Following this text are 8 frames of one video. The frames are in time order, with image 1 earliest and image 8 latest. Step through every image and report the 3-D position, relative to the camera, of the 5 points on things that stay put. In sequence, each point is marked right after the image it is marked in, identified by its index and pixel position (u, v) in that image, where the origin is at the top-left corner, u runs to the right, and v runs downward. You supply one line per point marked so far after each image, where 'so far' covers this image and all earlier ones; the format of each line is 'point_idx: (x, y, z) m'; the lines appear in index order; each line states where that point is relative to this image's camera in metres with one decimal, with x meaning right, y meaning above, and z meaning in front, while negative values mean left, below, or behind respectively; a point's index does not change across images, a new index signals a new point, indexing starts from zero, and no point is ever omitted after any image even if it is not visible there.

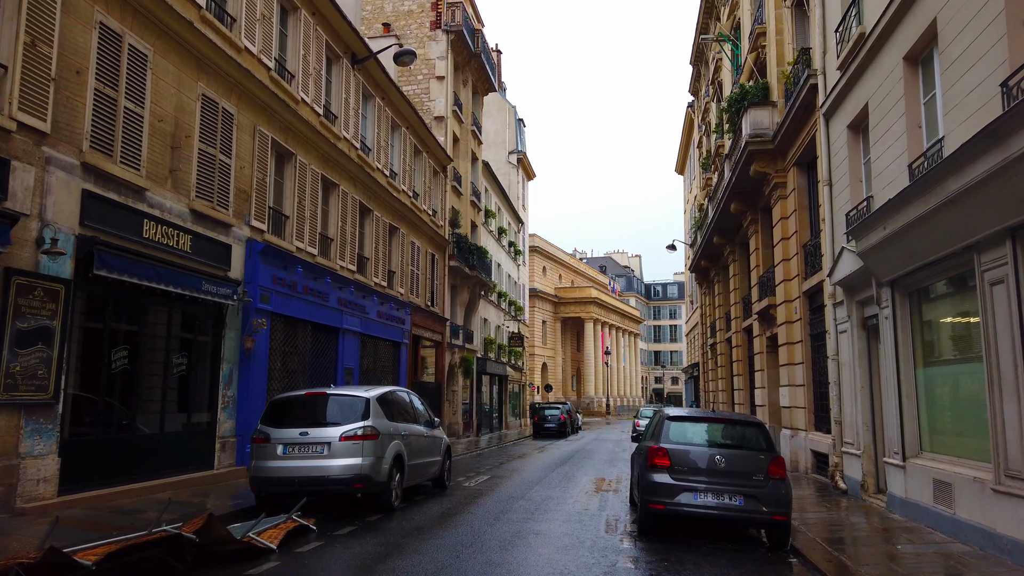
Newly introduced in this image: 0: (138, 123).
0: (-5.7, +2.5, +11.2) m
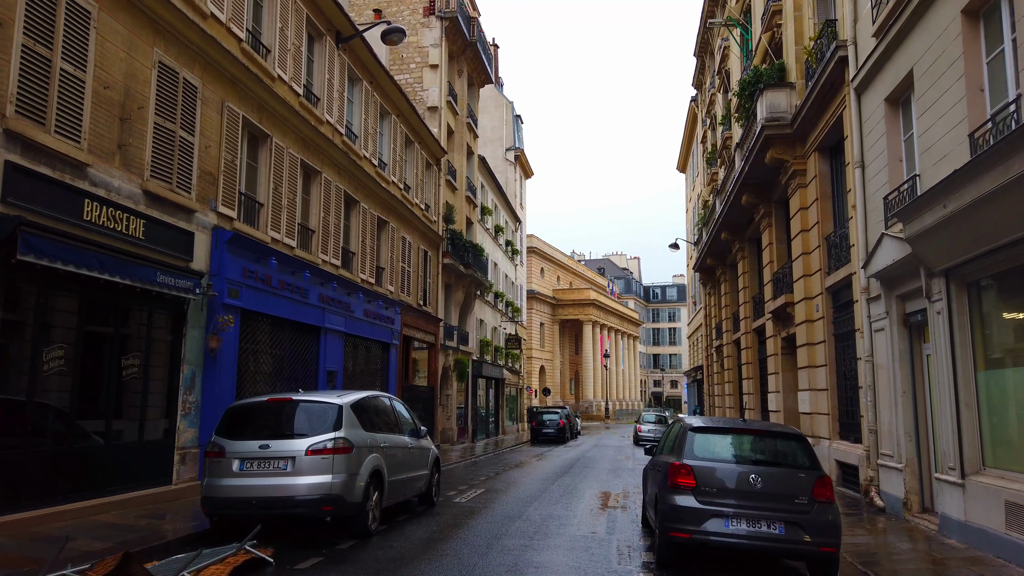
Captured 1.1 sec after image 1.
0: (-5.8, +2.7, +9.8) m
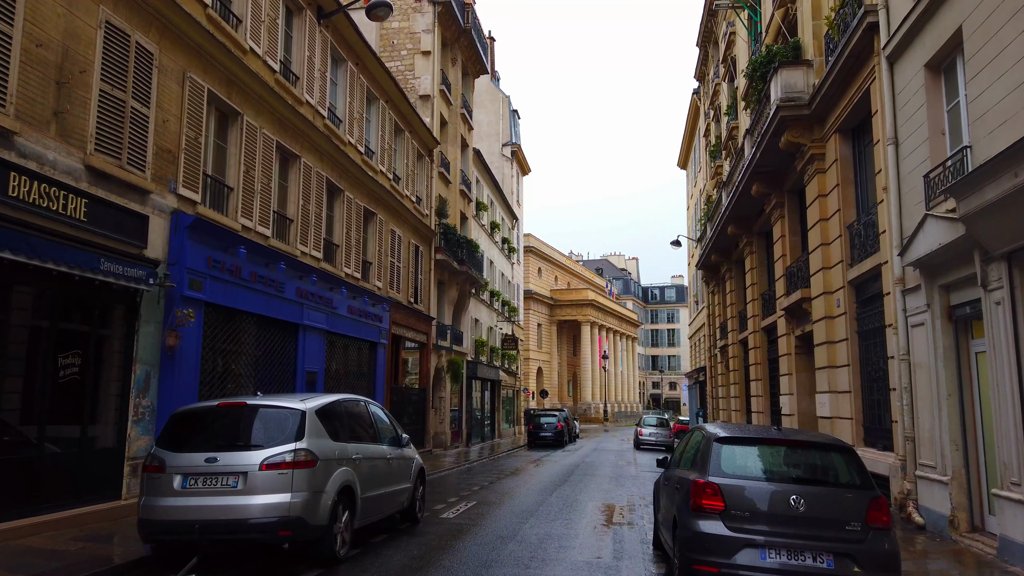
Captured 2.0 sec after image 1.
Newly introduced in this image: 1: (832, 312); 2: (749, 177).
0: (-5.9, +2.8, +8.5) m
1: (+6.6, -0.5, +15.2) m
2: (+6.3, +3.0, +19.5) m
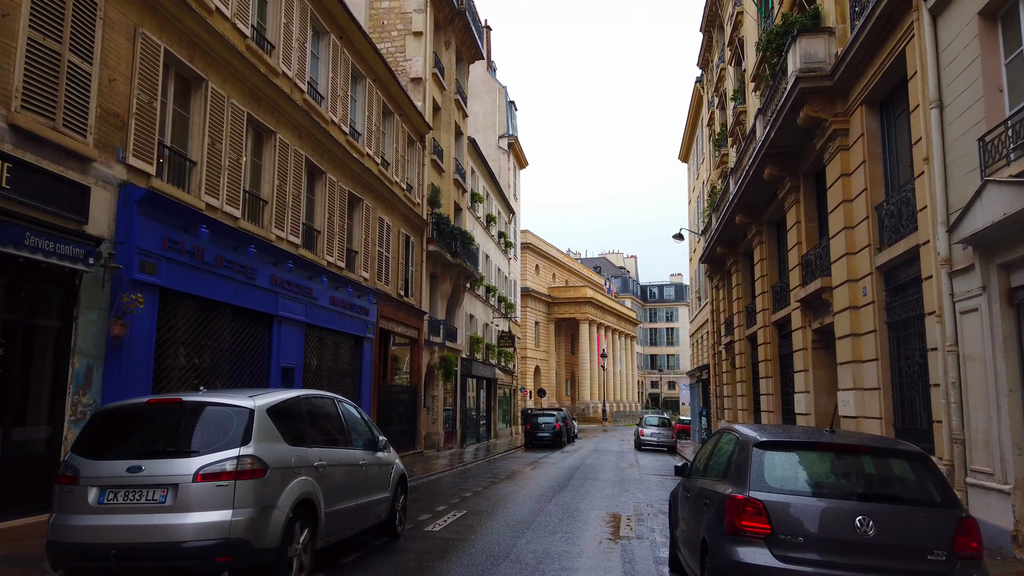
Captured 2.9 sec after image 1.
0: (-5.9, +3.0, +7.1) m
1: (+6.5, -0.3, +13.9) m
2: (+6.2, +3.2, +18.2) m
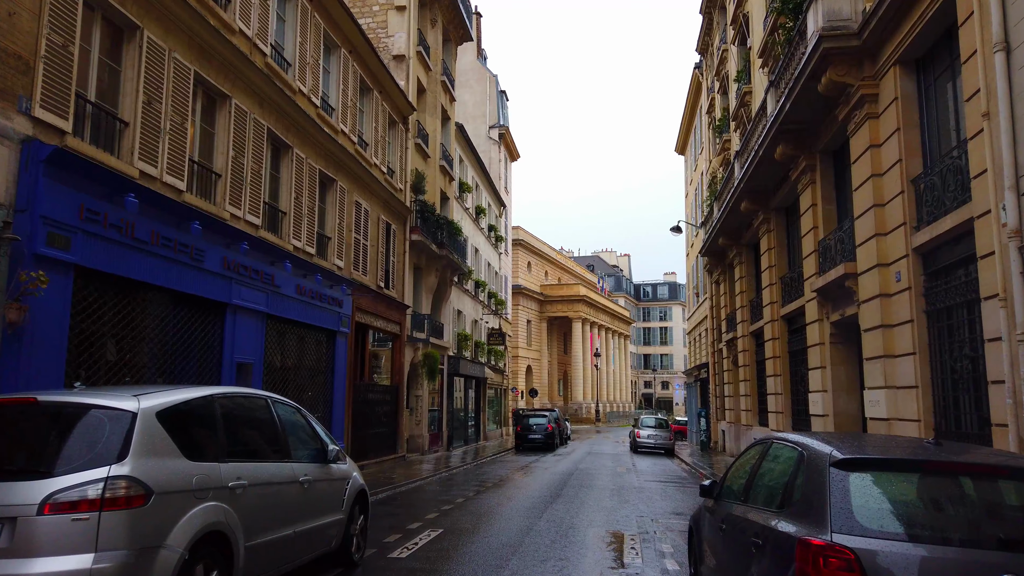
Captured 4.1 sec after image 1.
0: (-6.1, +3.3, +5.4) m
1: (+6.3, 0.0, +12.3) m
2: (+5.9, +3.5, +16.6) m
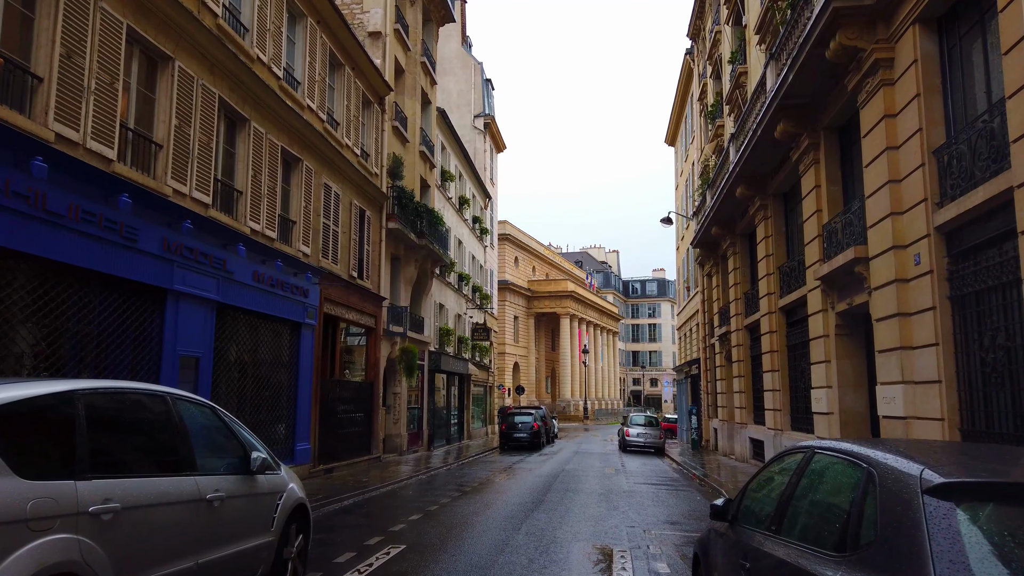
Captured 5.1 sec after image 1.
0: (-6.3, +3.5, +4.0) m
1: (+5.9, +0.2, +11.1) m
2: (+5.5, +3.7, +15.4) m
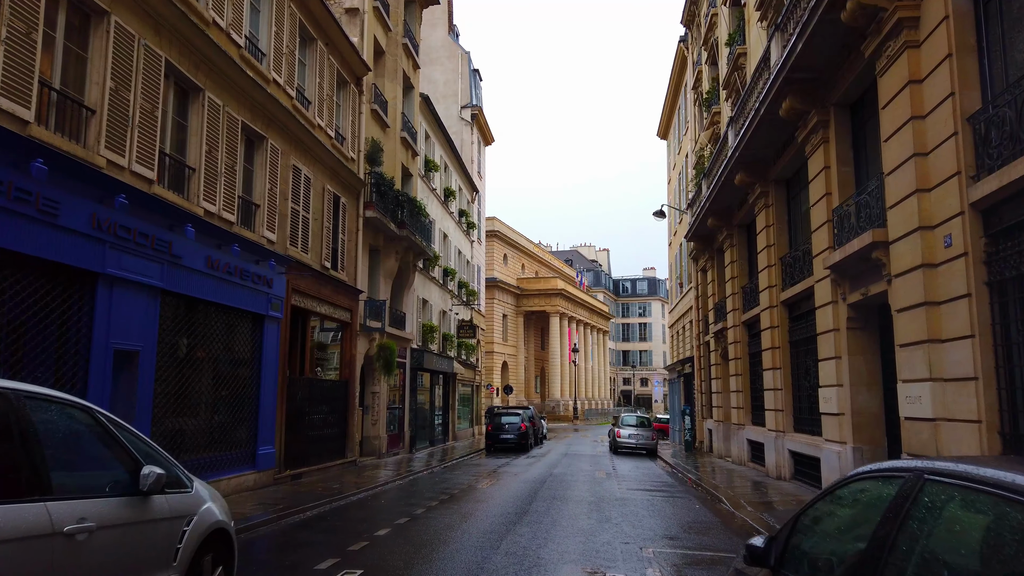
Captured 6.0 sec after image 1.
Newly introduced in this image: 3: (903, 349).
0: (-6.5, +3.7, +2.6) m
1: (+5.6, +0.4, +9.9) m
2: (+5.2, +3.9, +14.2) m
3: (+5.6, -0.9, +10.5) m
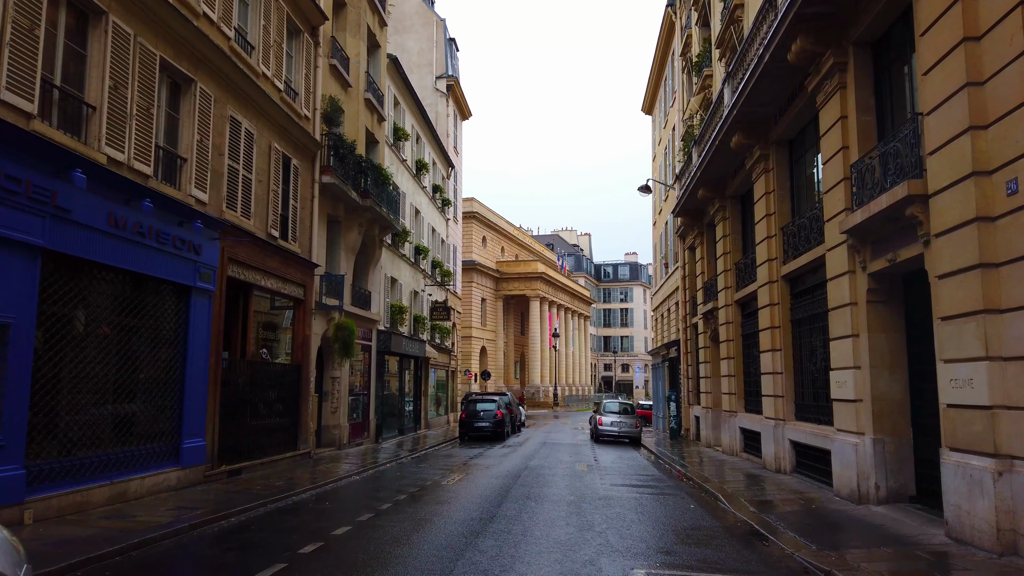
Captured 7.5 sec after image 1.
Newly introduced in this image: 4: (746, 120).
0: (-6.7, +4.1, +0.4) m
1: (+5.2, +0.9, +8.0) m
2: (+4.6, +4.4, +12.3) m
3: (+5.1, -0.4, +8.7) m
4: (+5.3, +3.8, +16.8) m
